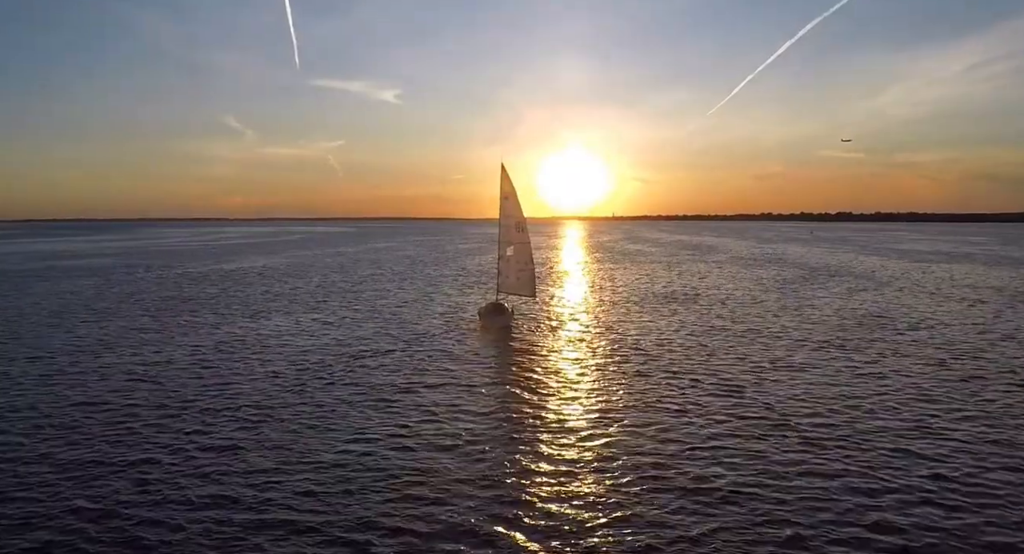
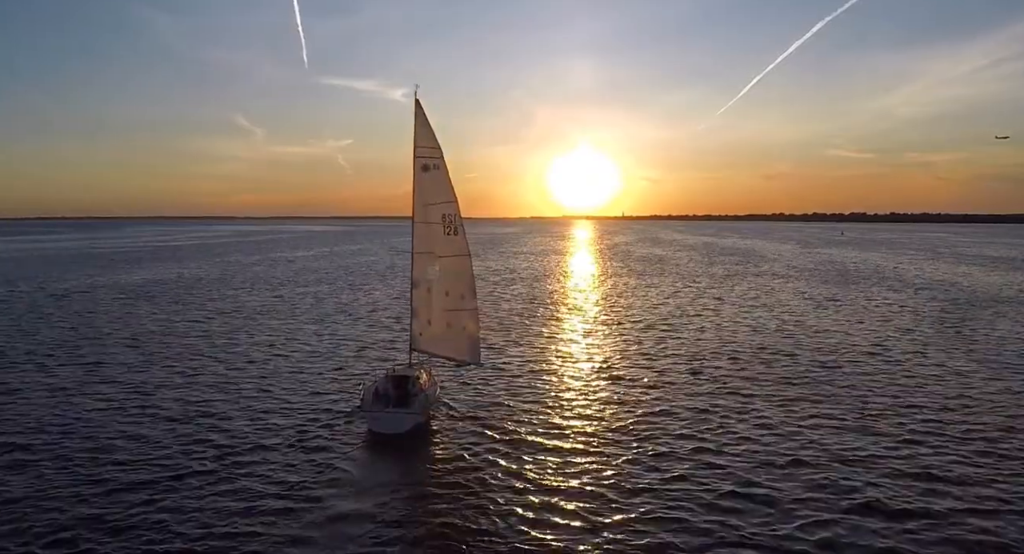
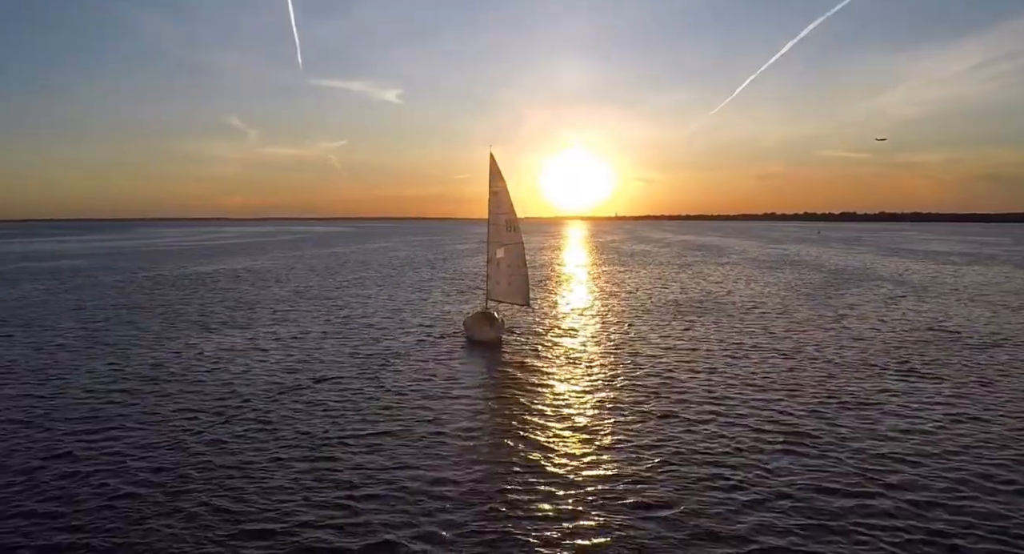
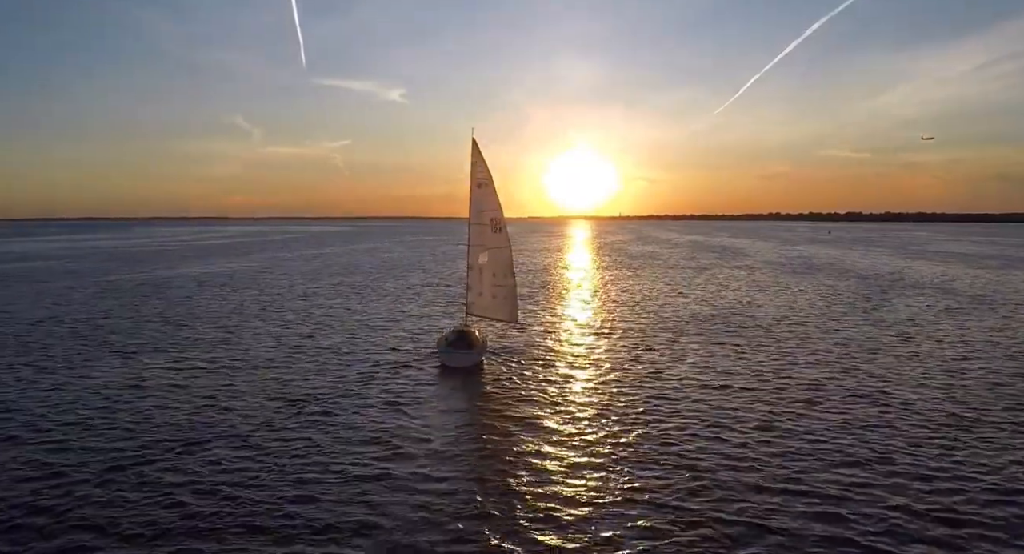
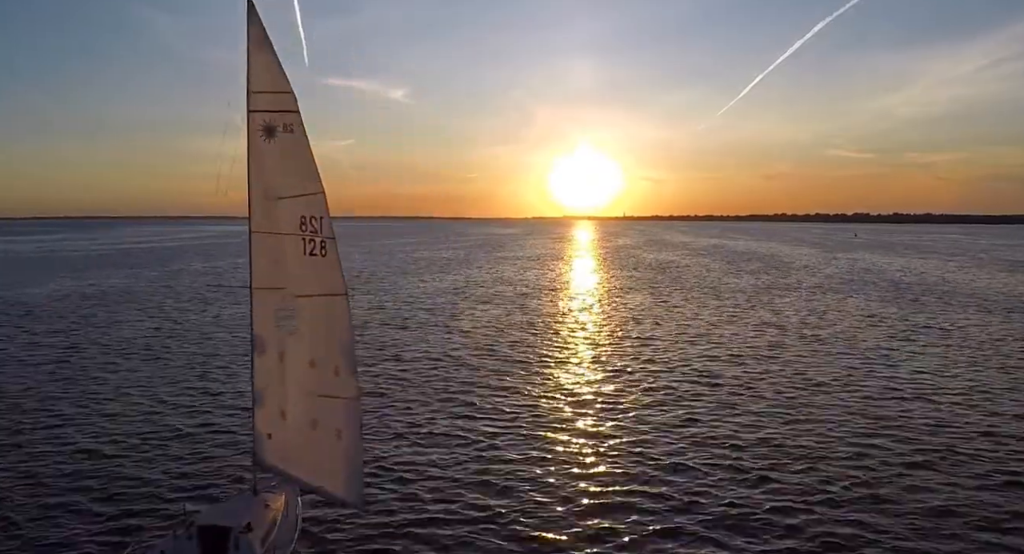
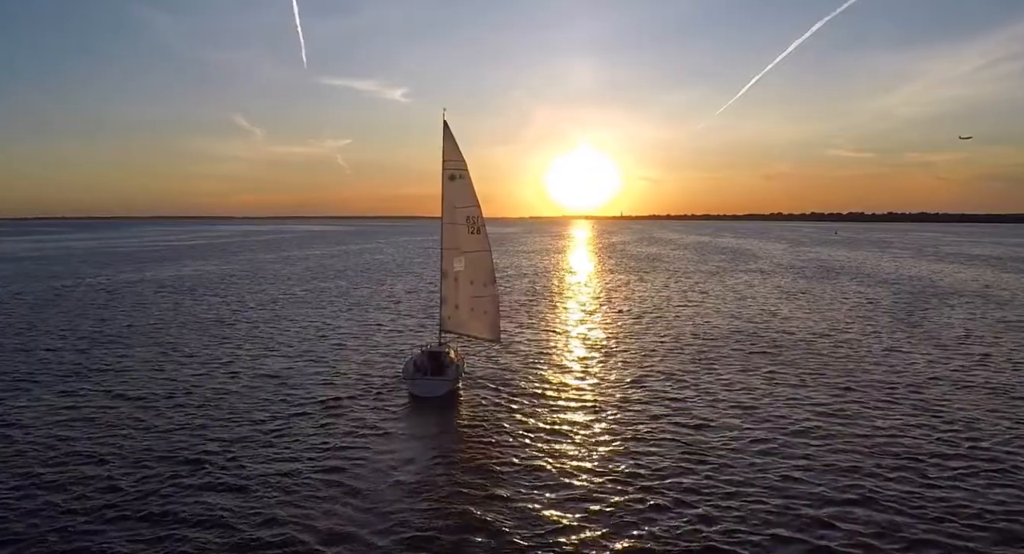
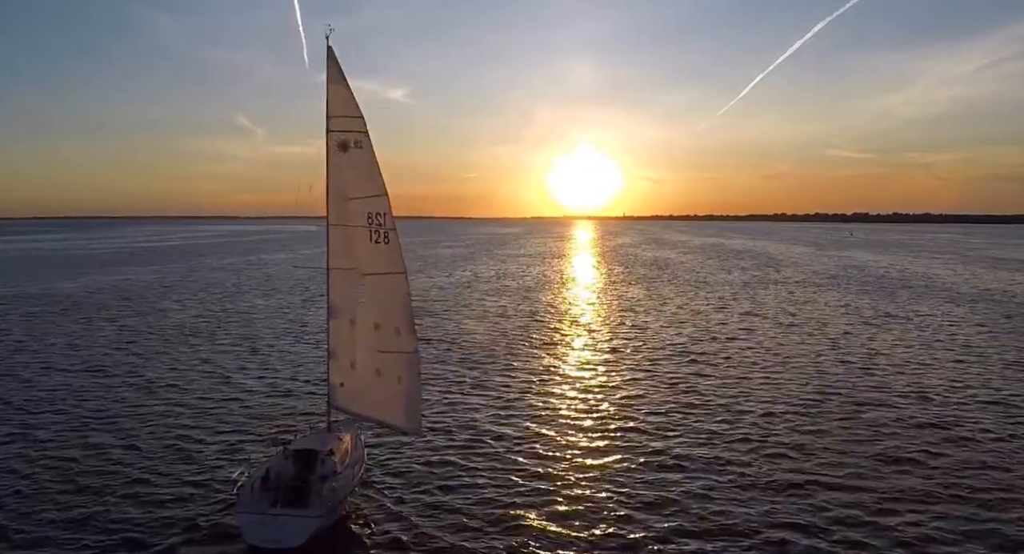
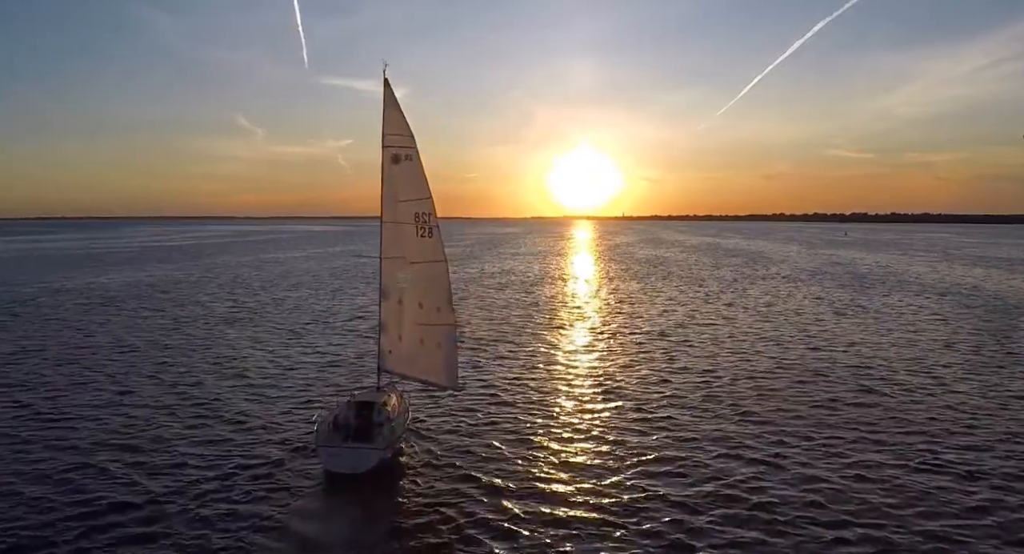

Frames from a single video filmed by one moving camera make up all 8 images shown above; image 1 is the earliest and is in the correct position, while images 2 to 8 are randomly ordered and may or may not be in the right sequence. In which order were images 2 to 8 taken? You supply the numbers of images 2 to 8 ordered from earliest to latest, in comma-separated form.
3, 4, 6, 2, 8, 7, 5
